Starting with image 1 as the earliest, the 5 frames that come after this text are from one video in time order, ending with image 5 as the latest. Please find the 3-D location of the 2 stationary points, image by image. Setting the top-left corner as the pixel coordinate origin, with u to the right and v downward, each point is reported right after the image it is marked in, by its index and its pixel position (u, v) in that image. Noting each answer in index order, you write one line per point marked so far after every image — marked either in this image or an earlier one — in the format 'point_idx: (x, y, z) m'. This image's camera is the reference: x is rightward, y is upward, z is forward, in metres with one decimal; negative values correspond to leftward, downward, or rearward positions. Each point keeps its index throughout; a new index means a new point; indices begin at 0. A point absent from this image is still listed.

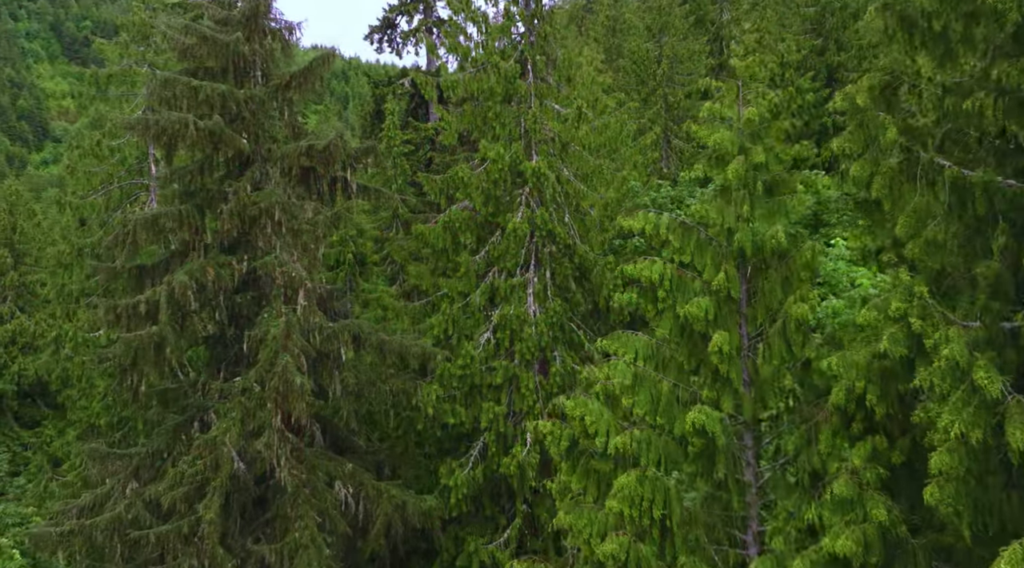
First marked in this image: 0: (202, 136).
0: (-4.5, +2.1, +19.9) m
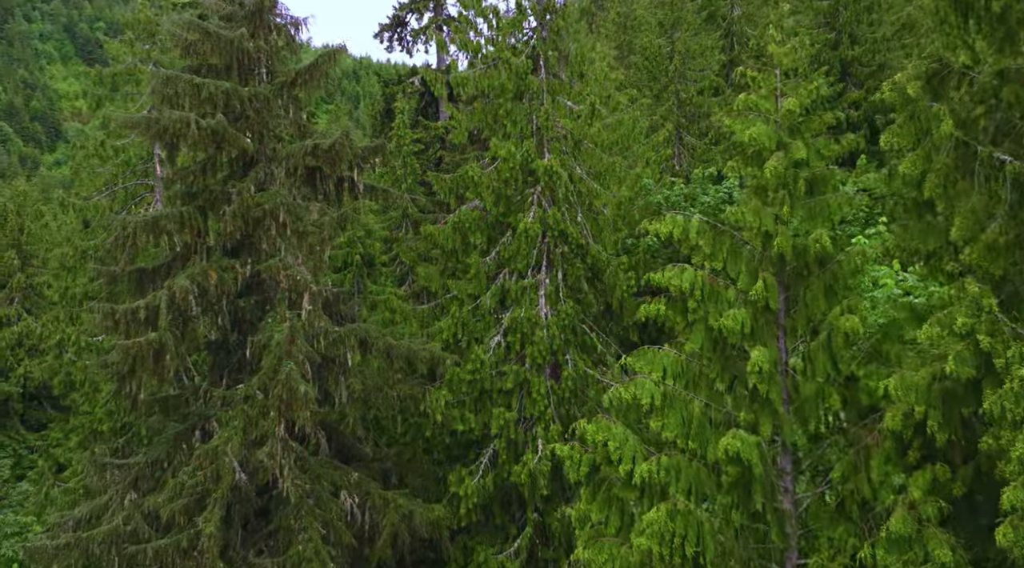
0: (-4.3, +2.1, +19.3) m
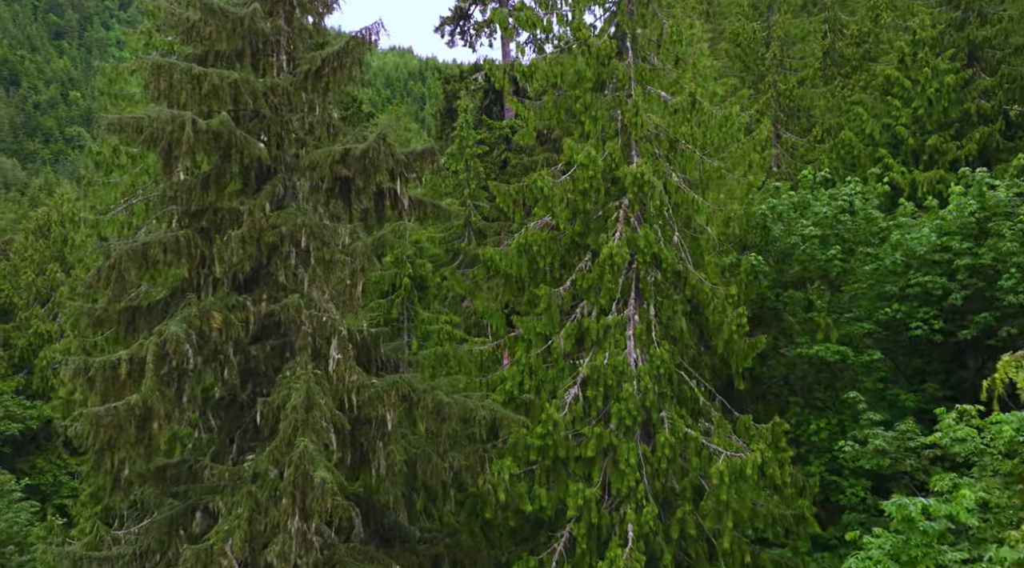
0: (-3.4, +1.6, +15.3) m
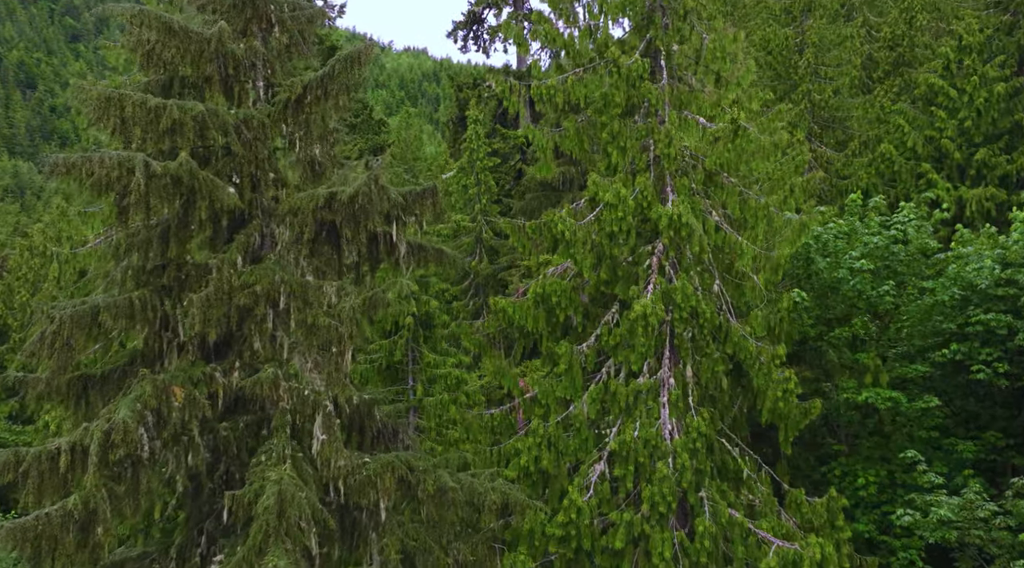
0: (-3.3, +1.0, +13.0) m
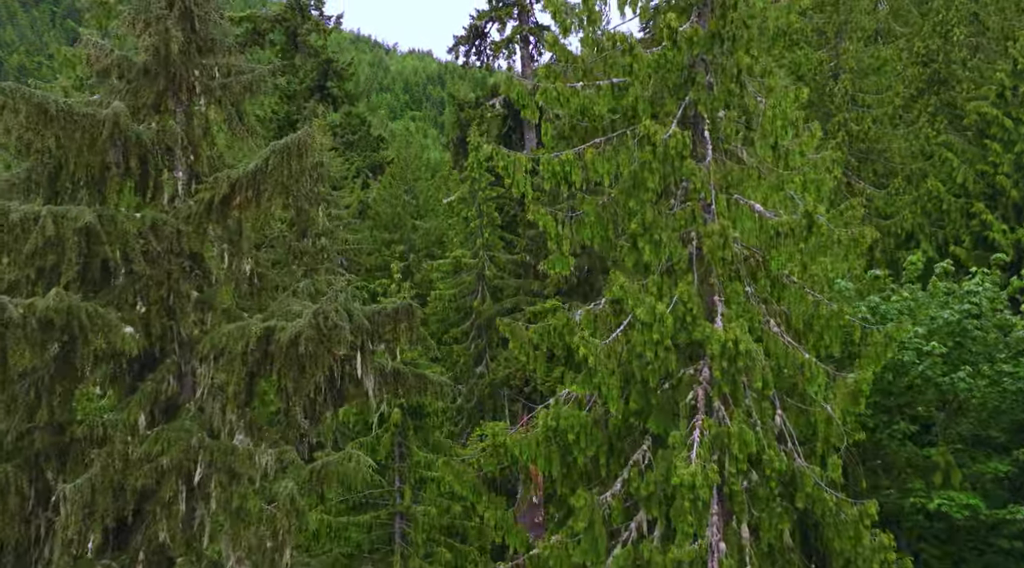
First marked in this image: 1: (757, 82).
0: (-3.3, -0.2, +9.7) m
1: (+2.1, +1.7, +11.7) m
